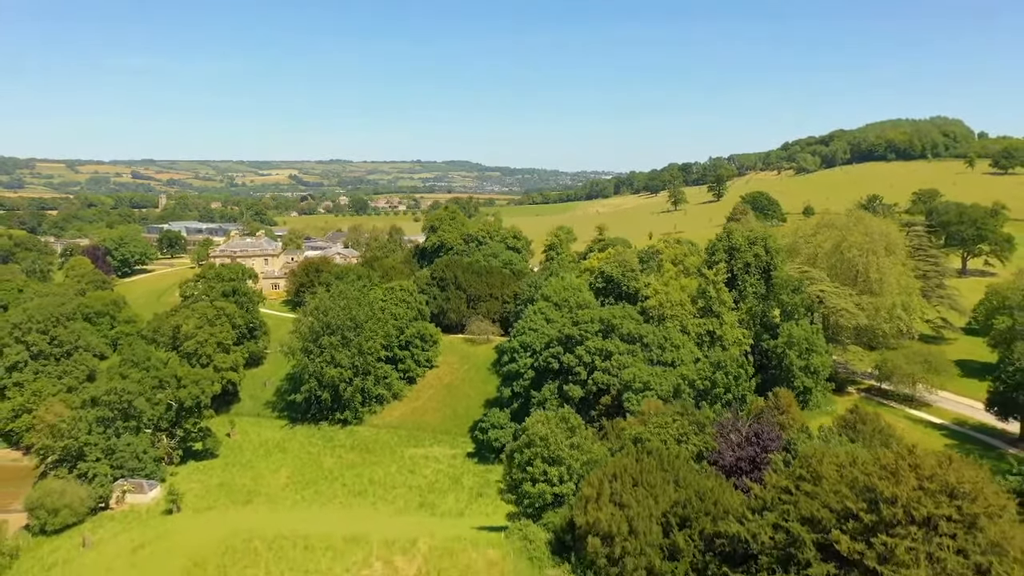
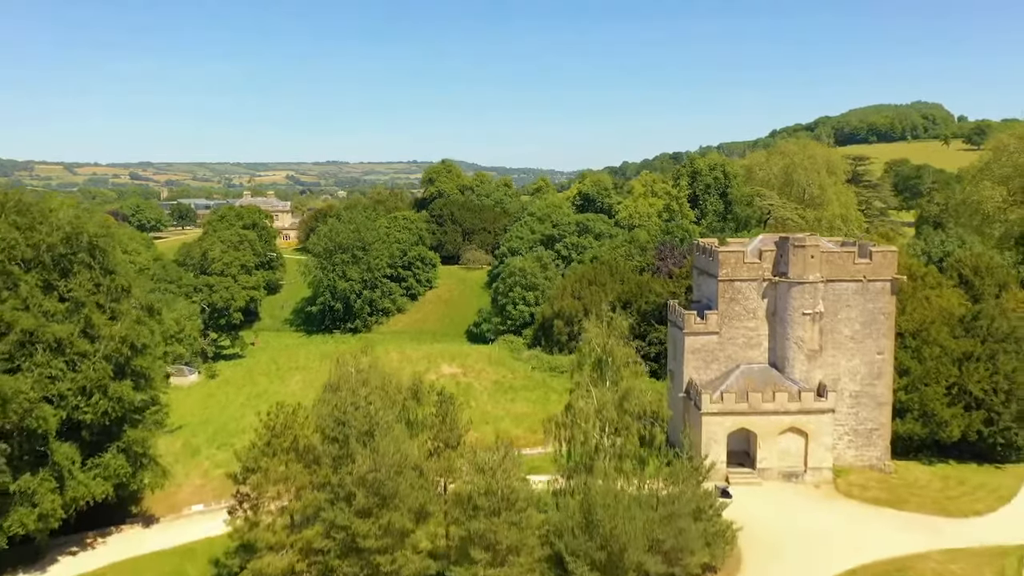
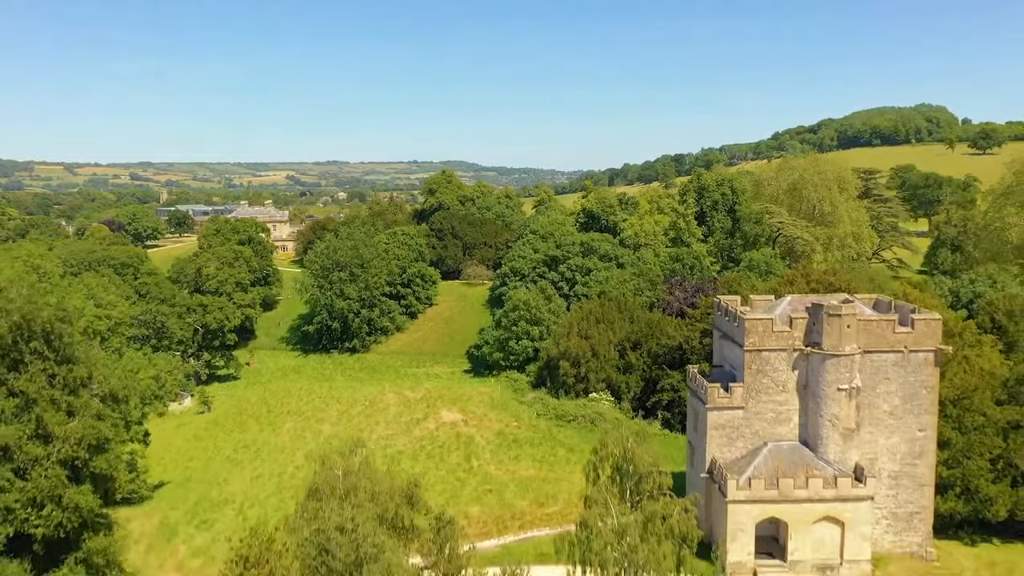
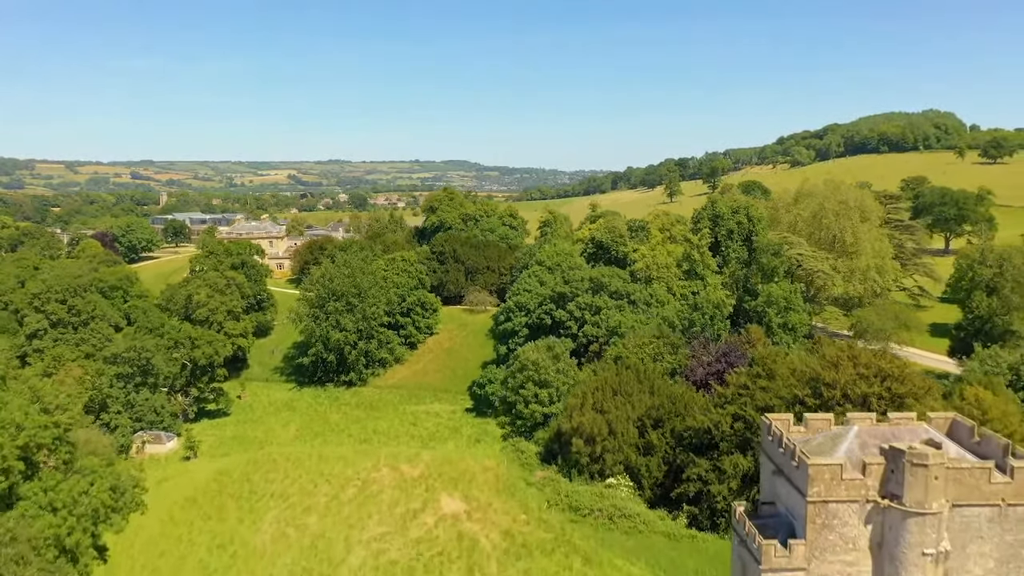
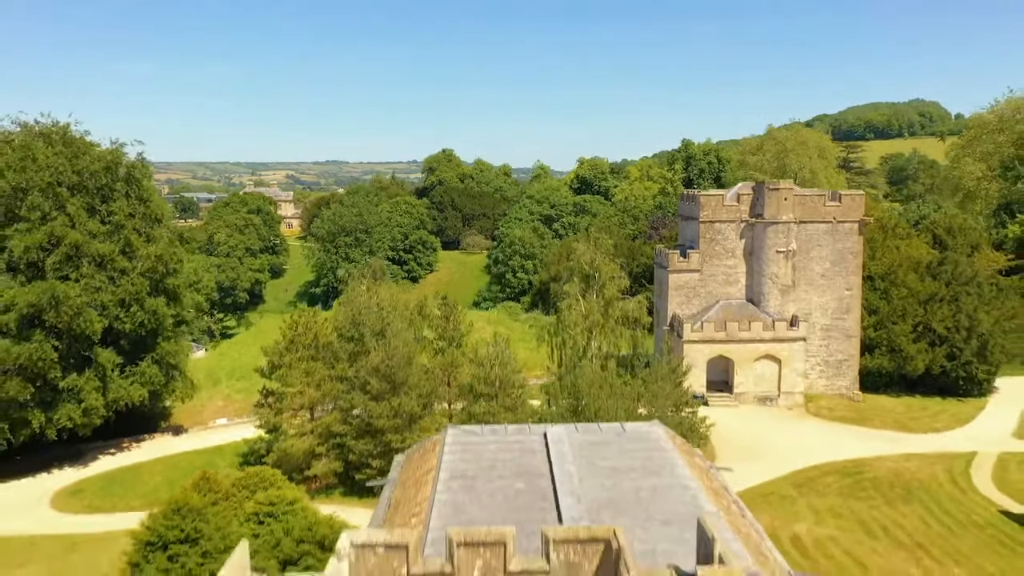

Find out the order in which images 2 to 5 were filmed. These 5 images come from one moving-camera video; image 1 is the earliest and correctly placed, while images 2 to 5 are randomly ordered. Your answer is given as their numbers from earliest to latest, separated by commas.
4, 3, 2, 5
